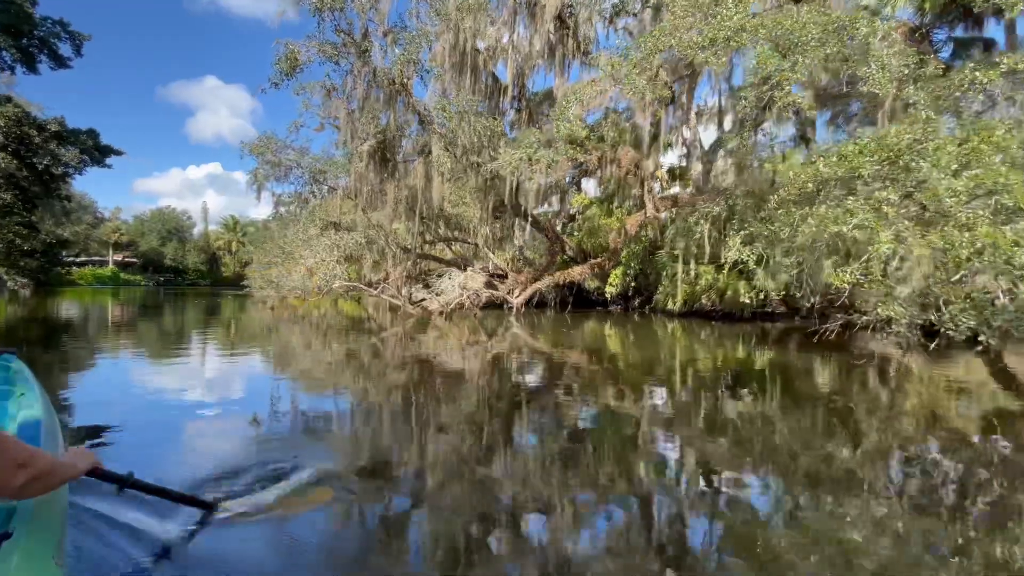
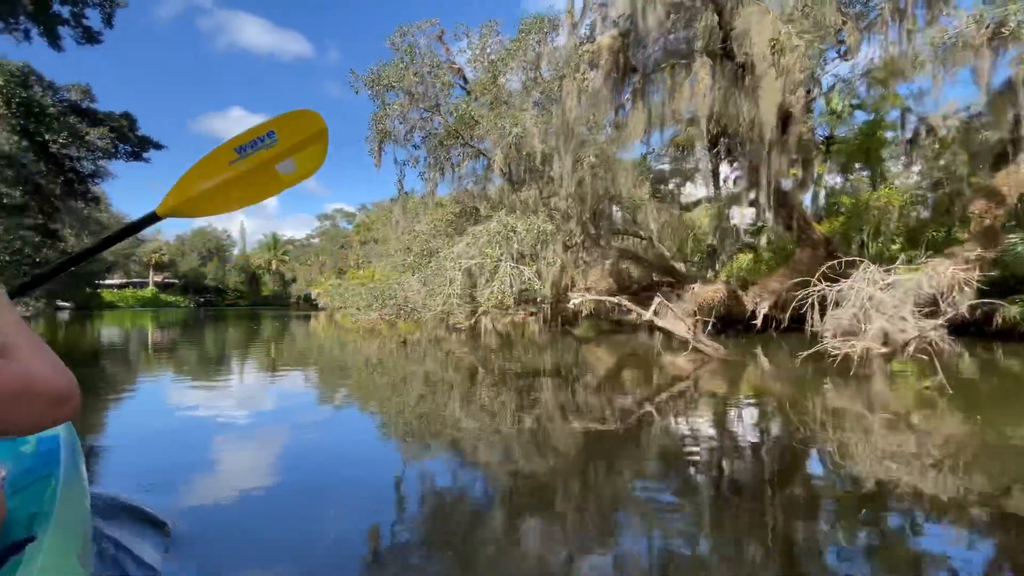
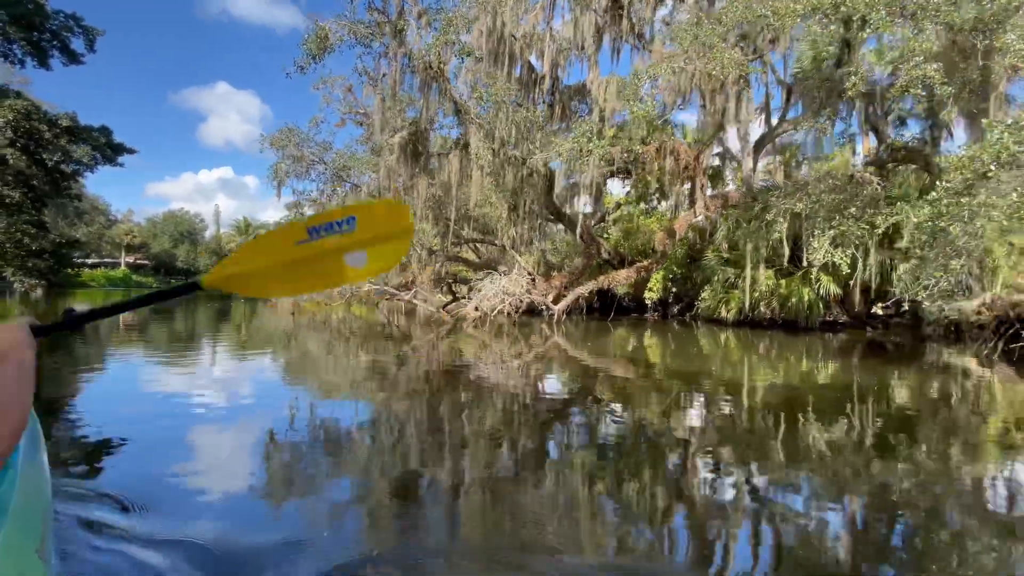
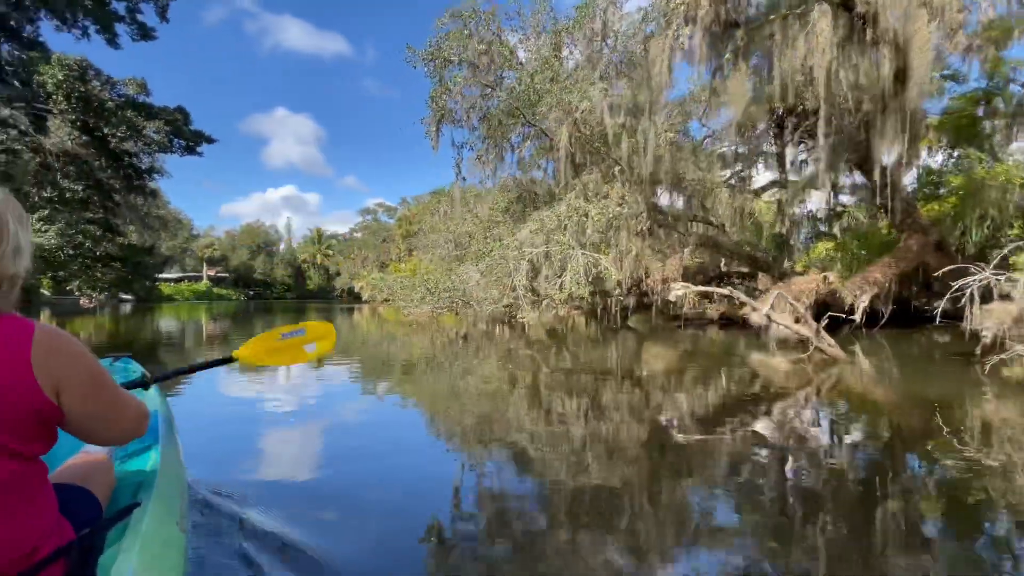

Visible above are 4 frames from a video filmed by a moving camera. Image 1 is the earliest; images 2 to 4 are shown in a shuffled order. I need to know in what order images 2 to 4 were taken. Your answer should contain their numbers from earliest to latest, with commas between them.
3, 2, 4
